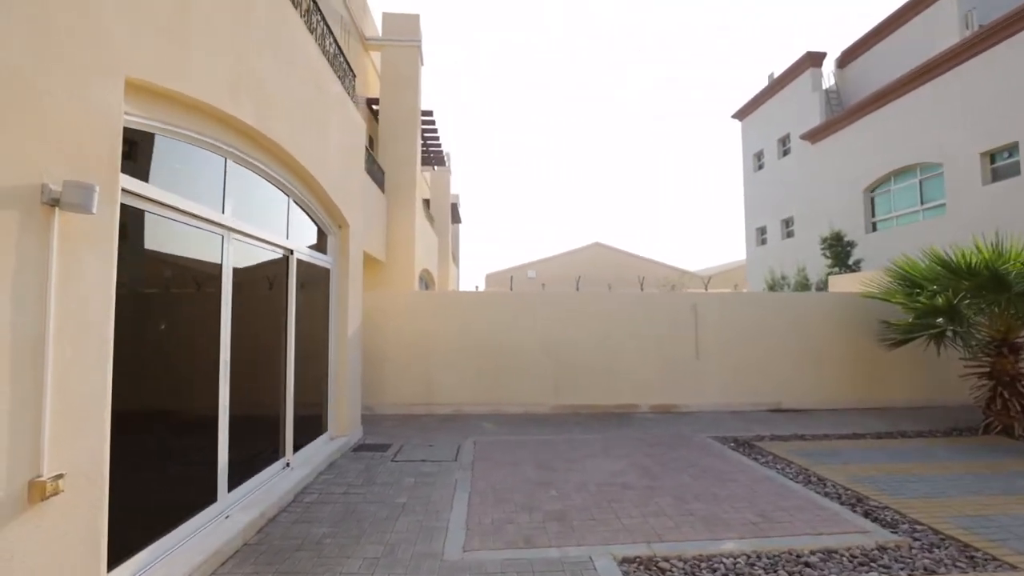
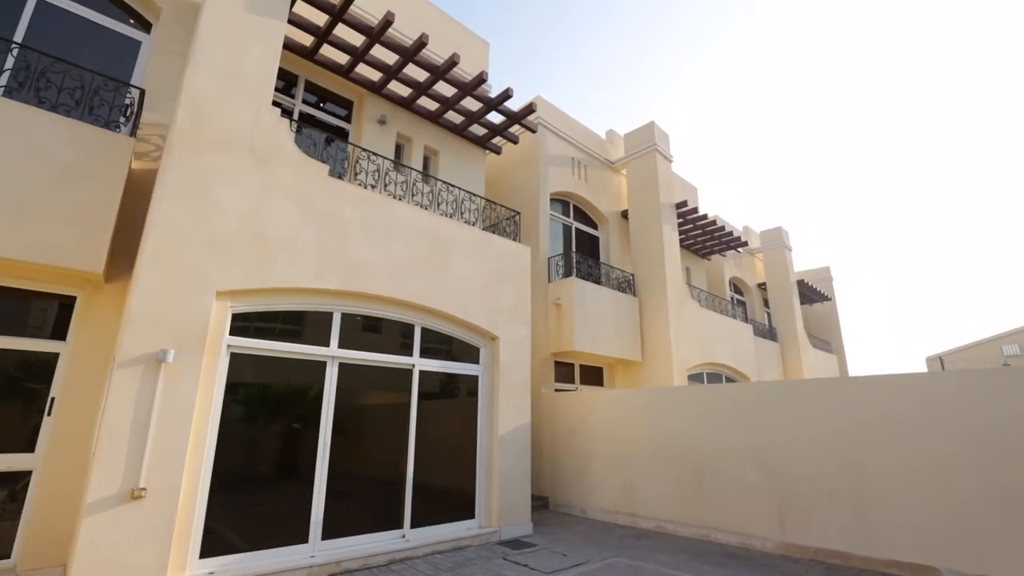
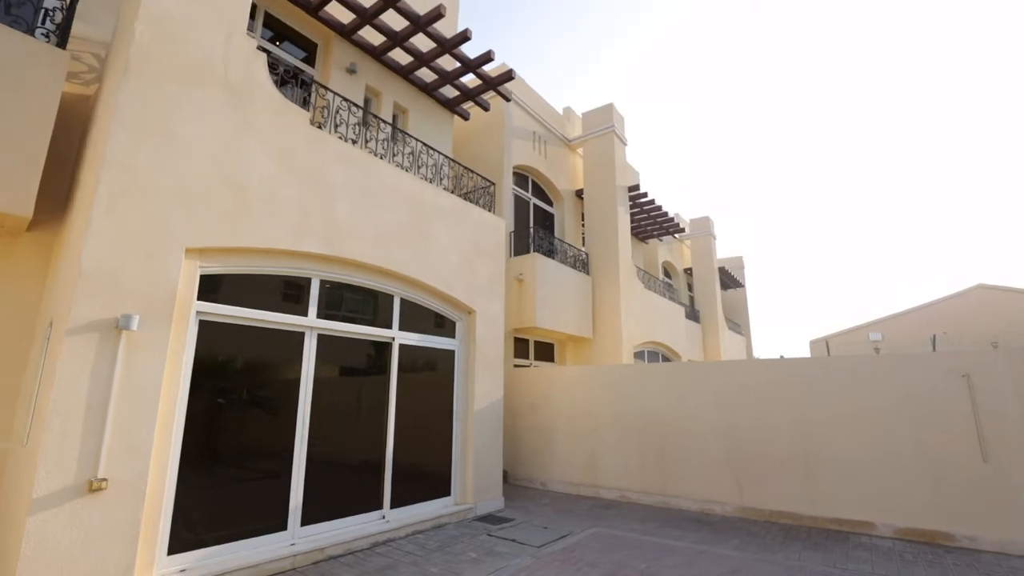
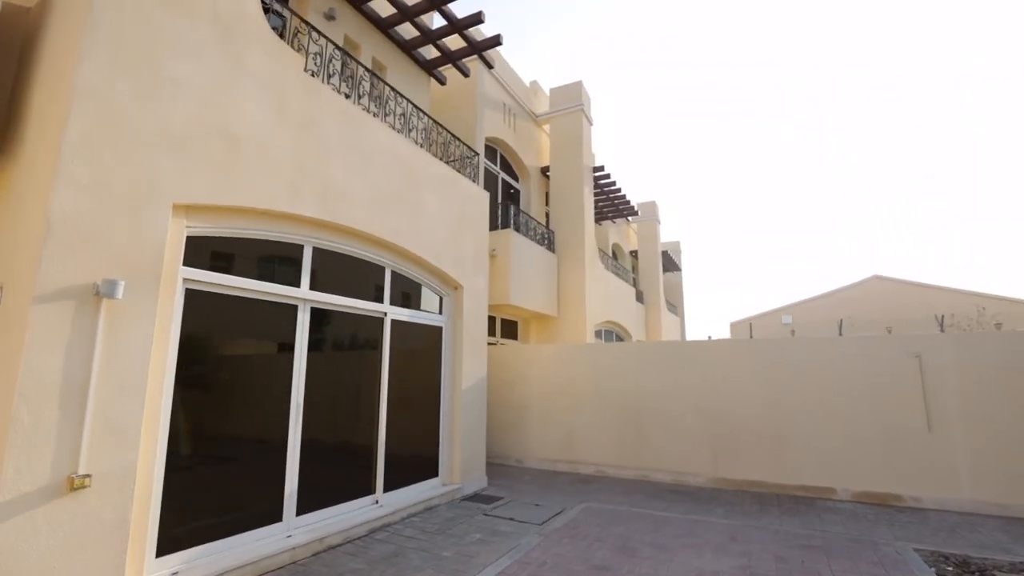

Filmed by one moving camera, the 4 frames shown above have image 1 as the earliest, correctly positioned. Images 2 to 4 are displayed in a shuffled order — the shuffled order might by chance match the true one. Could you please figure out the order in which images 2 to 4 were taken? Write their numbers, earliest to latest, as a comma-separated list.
4, 3, 2
